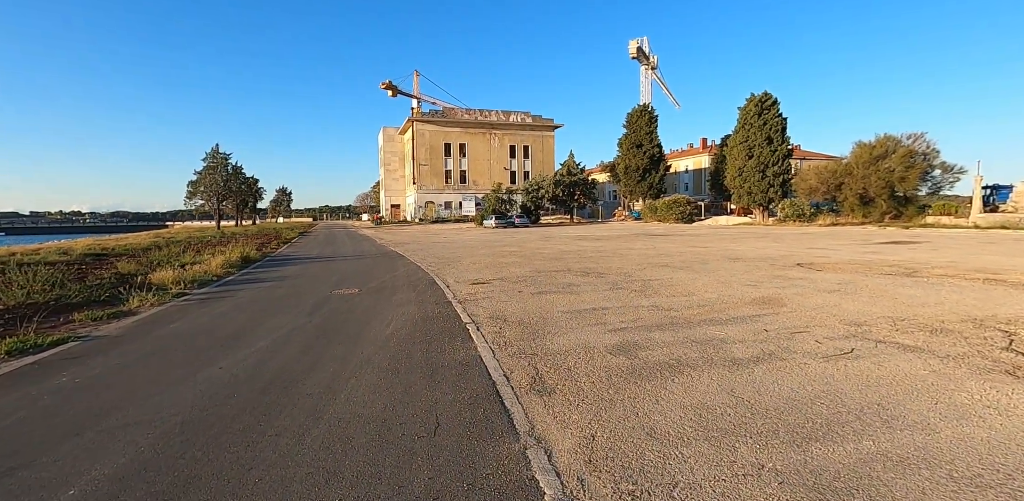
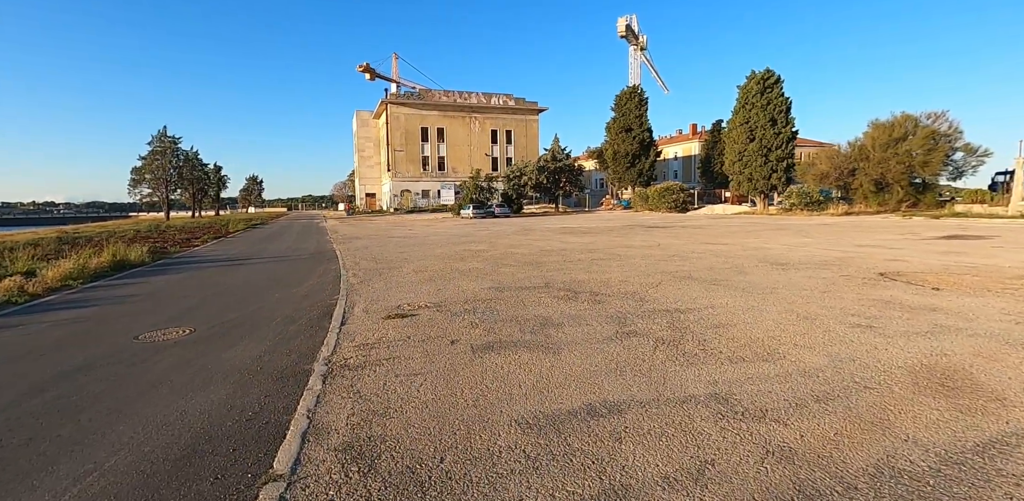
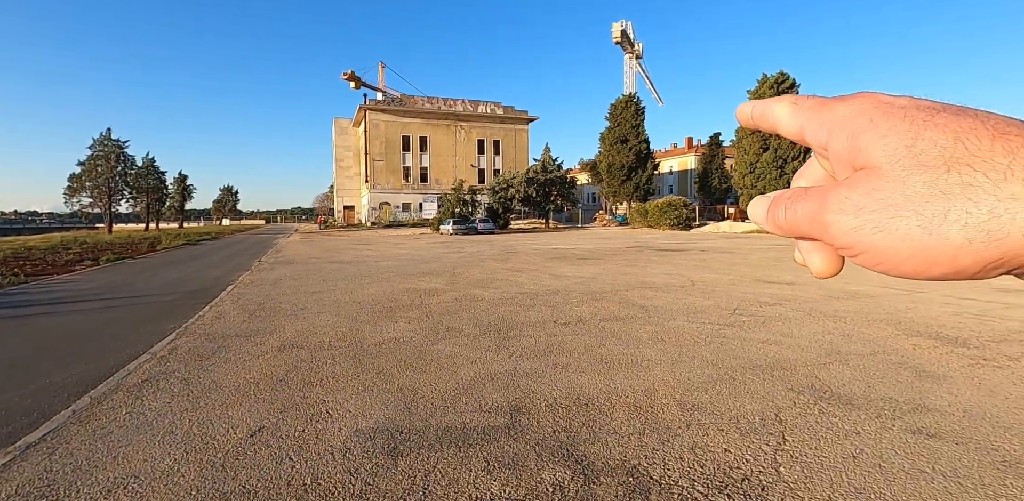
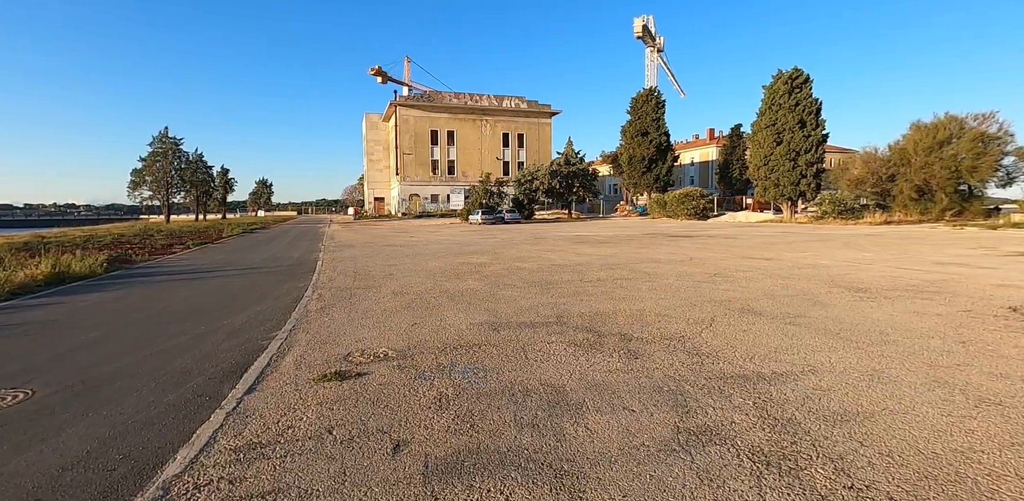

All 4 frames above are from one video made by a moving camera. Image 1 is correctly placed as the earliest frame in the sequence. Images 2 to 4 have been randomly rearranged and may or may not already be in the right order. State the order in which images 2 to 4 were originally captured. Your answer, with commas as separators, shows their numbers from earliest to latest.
2, 4, 3
